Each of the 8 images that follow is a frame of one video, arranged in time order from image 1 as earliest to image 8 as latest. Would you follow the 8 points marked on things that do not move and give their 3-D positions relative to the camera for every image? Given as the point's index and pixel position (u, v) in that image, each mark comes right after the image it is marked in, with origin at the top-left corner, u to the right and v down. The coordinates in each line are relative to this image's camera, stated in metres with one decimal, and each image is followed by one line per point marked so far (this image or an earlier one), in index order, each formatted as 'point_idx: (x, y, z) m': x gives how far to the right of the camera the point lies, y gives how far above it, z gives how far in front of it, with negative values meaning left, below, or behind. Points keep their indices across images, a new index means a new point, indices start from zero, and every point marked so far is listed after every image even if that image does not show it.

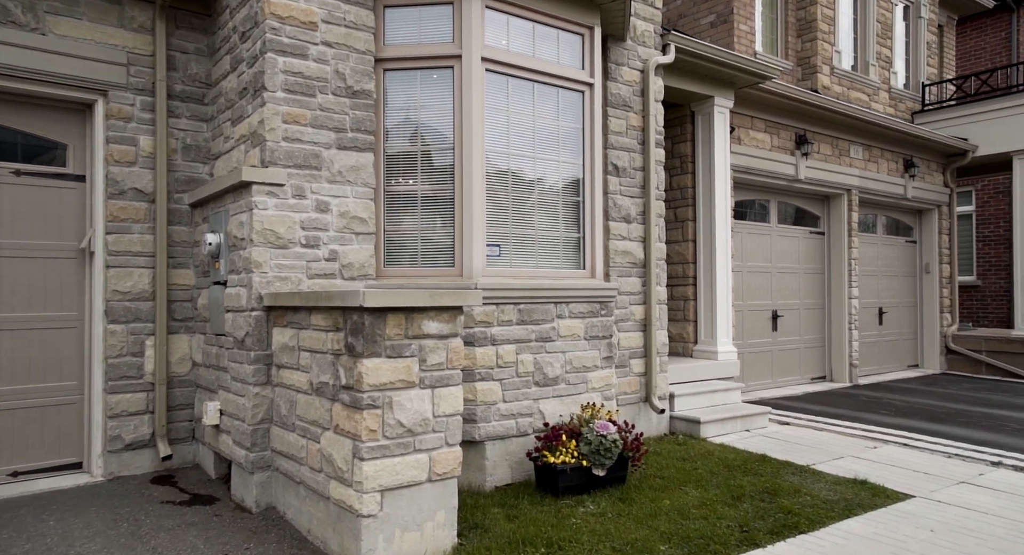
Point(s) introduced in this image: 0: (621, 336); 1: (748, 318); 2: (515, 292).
0: (+1.0, -0.5, +6.3) m
1: (+3.0, -0.5, +9.1) m
2: (0.0, -0.1, +4.8) m
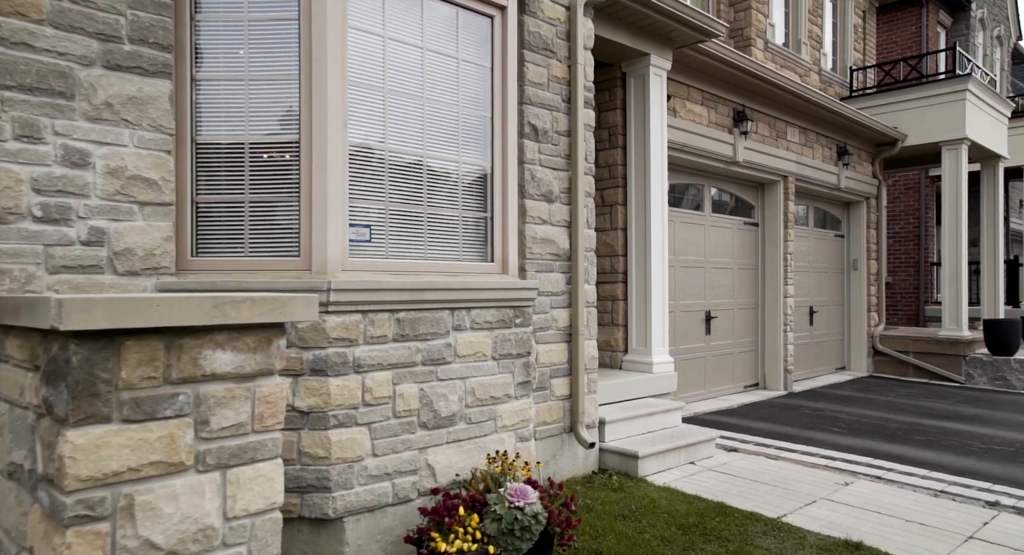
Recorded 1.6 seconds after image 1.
0: (+0.2, -0.5, +4.9) m
1: (+1.9, -0.5, +7.9) m
2: (-0.5, -0.1, +3.3) m
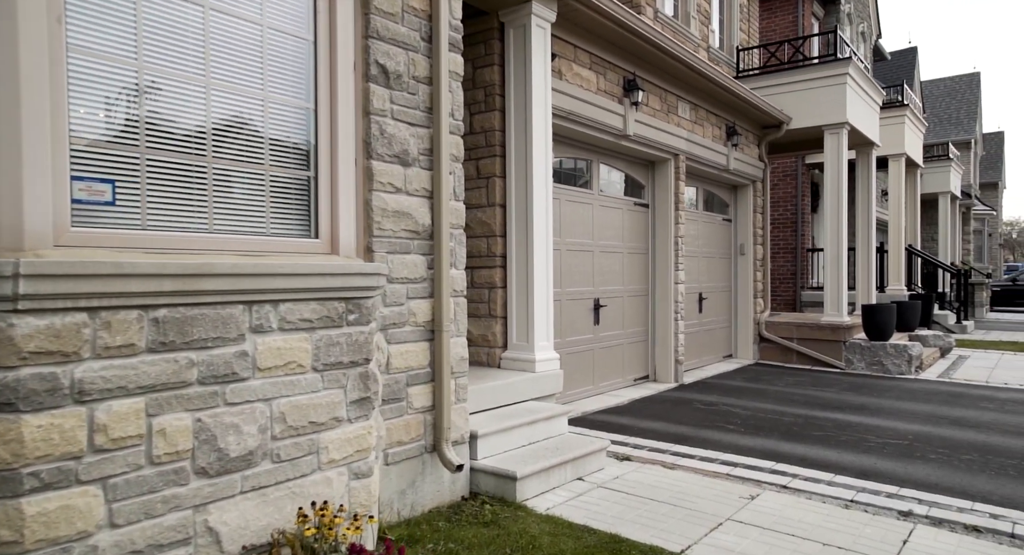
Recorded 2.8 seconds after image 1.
0: (-0.6, -0.4, +3.9) m
1: (+0.5, -0.3, +7.2) m
2: (-1.1, 0.0, +2.2) m
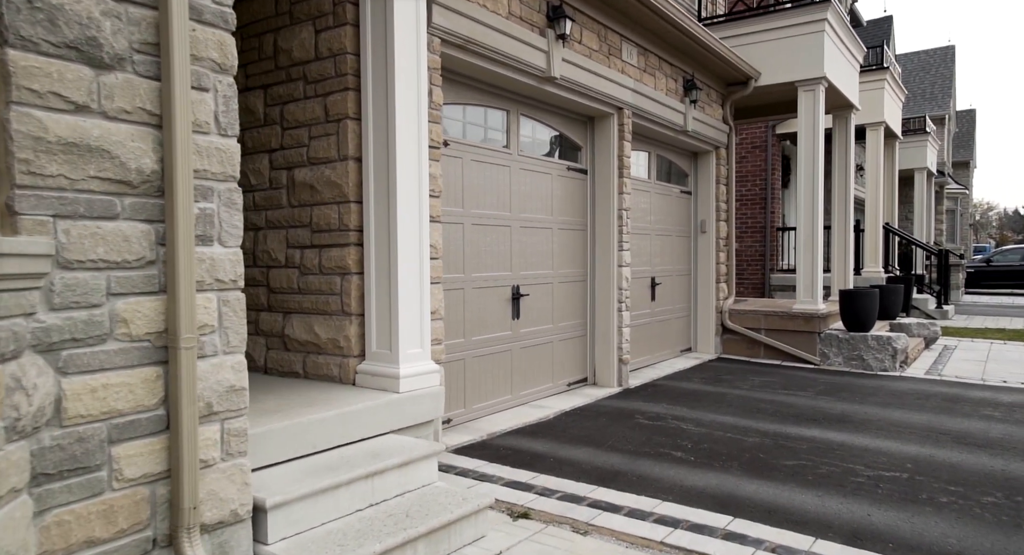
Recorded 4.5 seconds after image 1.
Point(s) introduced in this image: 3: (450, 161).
0: (-1.3, -0.3, +2.3) m
1: (-0.3, -0.2, +5.6) m
2: (-1.8, 0.0, +0.6) m
3: (-0.5, +0.9, +5.3) m
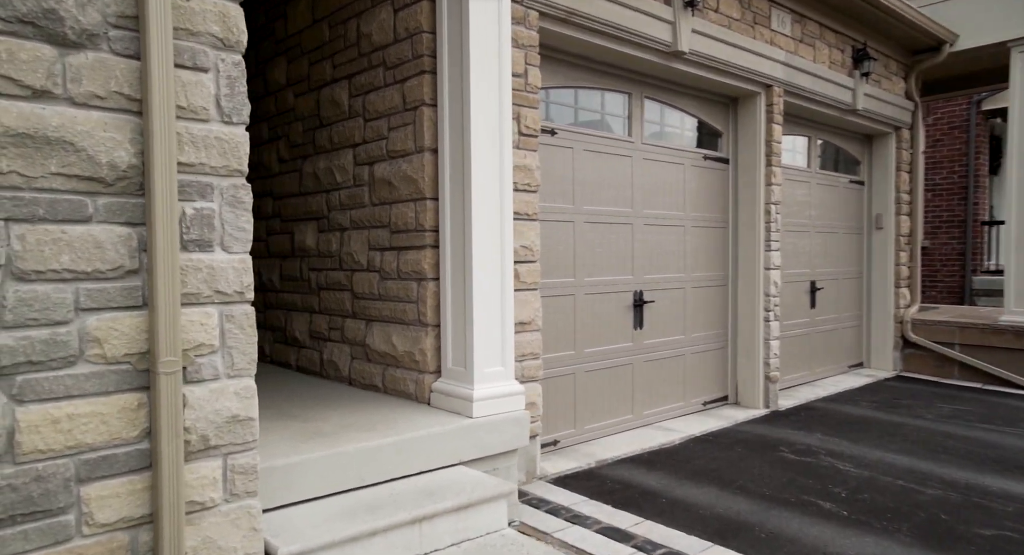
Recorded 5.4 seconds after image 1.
0: (-1.3, -0.4, +2.0) m
1: (+0.5, -0.2, +4.9) m
2: (-2.1, 0.0, +0.4) m
3: (+0.2, +0.8, +4.7) m
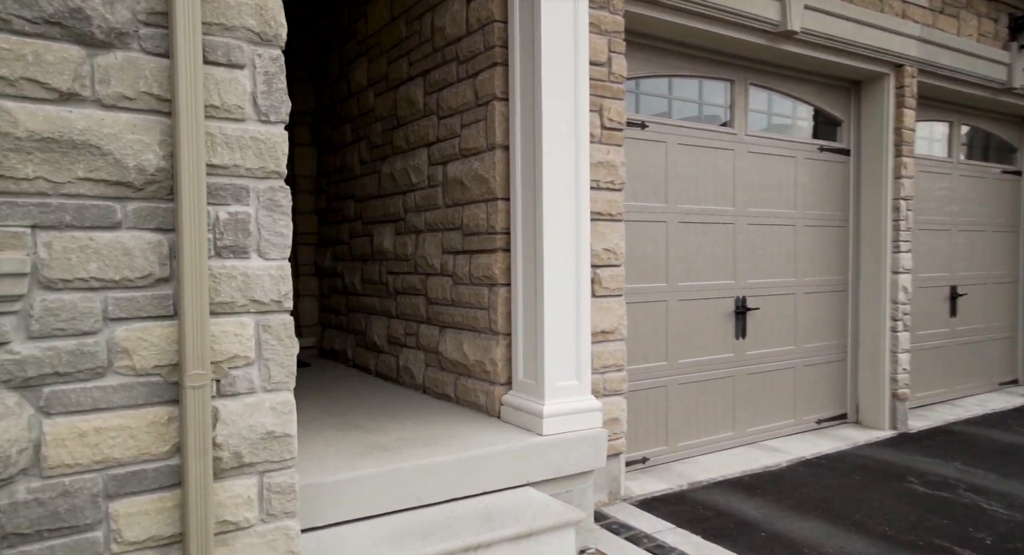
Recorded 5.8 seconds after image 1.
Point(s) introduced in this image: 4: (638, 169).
0: (-1.2, -0.4, +1.9) m
1: (+1.0, -0.3, +4.6) m
2: (-2.2, -0.1, +0.5) m
3: (+0.7, +0.8, +4.3) m
4: (+0.8, +0.7, +4.3) m
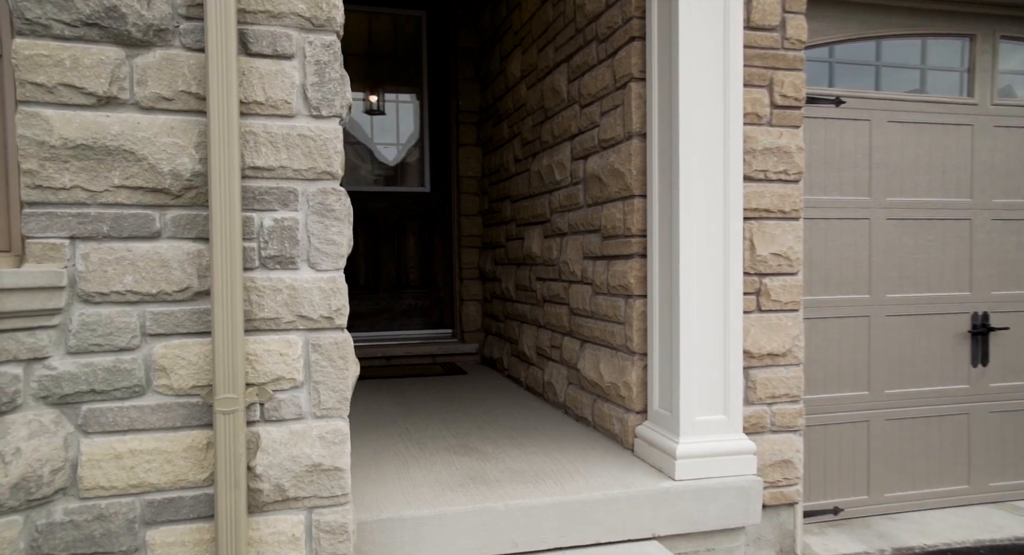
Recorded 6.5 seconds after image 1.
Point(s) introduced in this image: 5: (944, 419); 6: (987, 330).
0: (-1.0, -0.4, +1.8) m
1: (+1.9, -0.3, +3.7) m
2: (-2.5, -0.1, +0.8) m
3: (+1.6, +0.7, +3.5) m
4: (+1.6, +0.6, +3.5) m
5: (+2.2, -0.7, +3.8) m
6: (+2.5, -0.3, +3.8) m
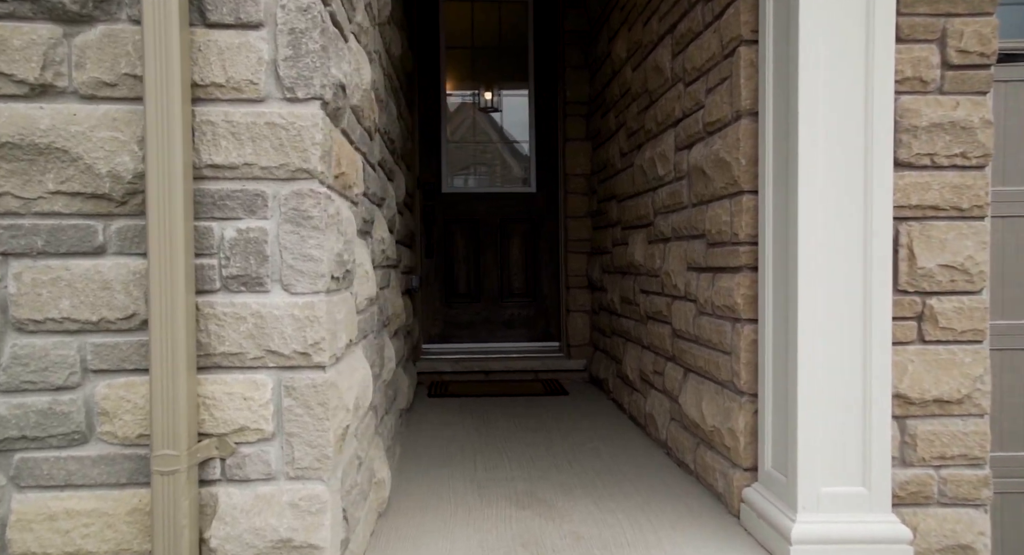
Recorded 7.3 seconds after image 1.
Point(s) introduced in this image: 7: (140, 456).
0: (-1.0, -0.5, +1.5) m
1: (+2.3, -0.4, +2.7) m
2: (-2.6, -0.1, +0.8) m
3: (+1.9, +0.7, +2.7) m
4: (+1.9, +0.5, +2.6) m
5: (+2.6, -0.8, +2.7) m
6: (+2.9, -0.3, +2.7) m
7: (-0.8, -0.4, +1.5) m
